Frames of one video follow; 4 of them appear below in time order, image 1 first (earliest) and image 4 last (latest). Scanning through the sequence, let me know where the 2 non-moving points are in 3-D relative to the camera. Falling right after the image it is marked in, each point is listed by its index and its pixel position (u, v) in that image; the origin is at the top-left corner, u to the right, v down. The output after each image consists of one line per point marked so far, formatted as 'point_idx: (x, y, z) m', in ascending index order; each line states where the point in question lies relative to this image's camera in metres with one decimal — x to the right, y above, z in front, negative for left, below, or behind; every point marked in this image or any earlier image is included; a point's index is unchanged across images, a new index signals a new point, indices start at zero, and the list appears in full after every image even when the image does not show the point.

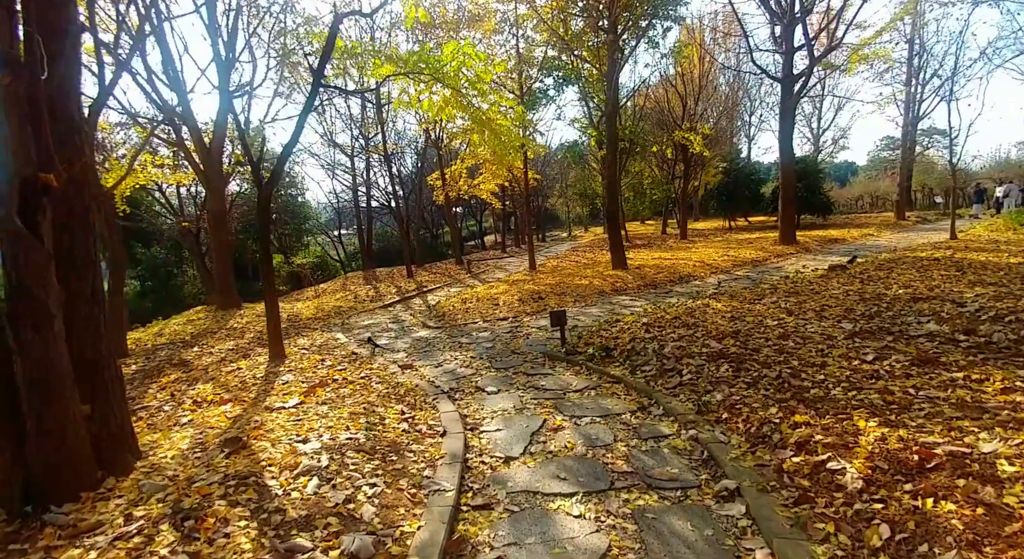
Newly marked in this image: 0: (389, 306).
0: (-2.9, -0.6, +11.6) m
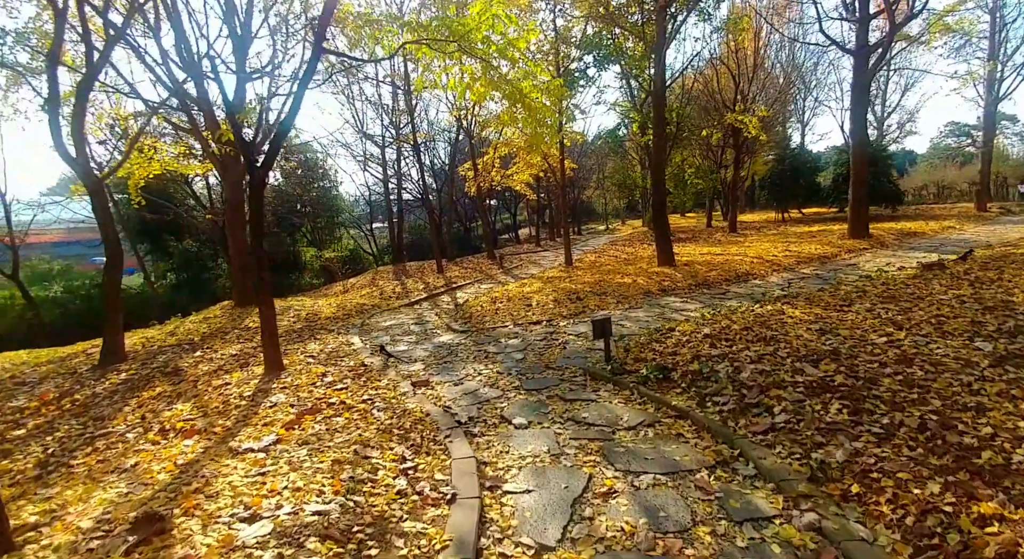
0: (-2.1, -0.5, +10.8) m
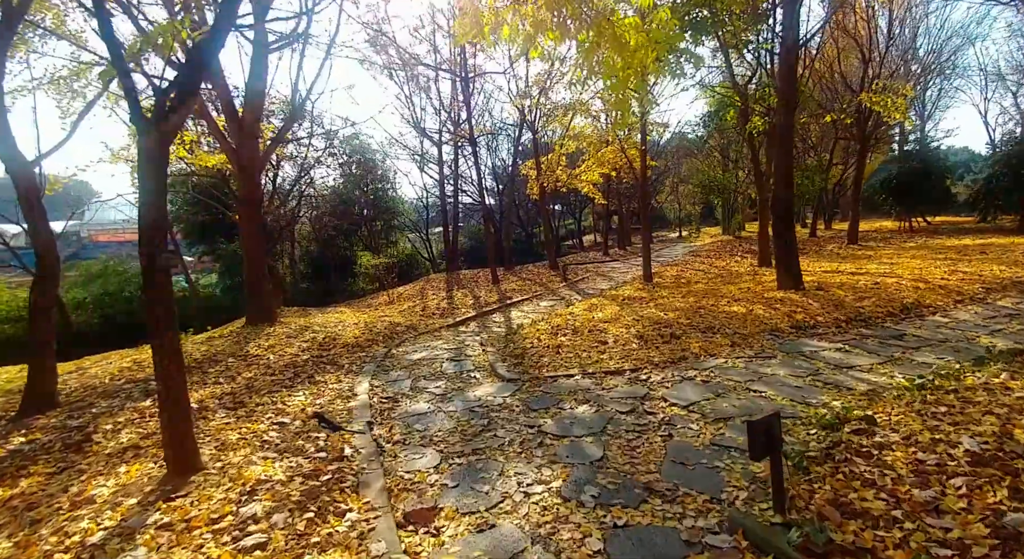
0: (-1.0, -0.8, +8.8) m
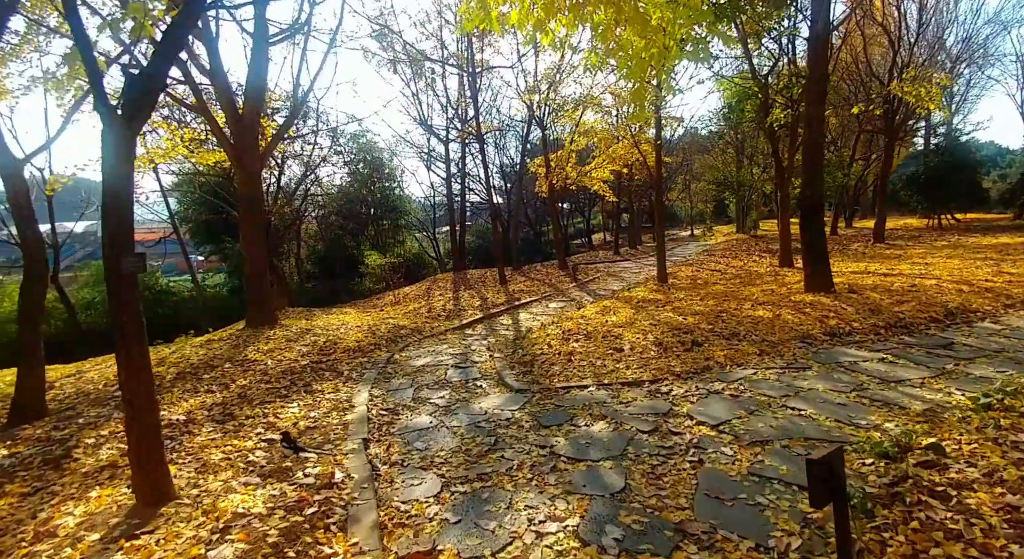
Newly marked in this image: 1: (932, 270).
0: (-0.8, -0.9, +8.5) m
1: (+7.4, +0.2, +8.6) m
